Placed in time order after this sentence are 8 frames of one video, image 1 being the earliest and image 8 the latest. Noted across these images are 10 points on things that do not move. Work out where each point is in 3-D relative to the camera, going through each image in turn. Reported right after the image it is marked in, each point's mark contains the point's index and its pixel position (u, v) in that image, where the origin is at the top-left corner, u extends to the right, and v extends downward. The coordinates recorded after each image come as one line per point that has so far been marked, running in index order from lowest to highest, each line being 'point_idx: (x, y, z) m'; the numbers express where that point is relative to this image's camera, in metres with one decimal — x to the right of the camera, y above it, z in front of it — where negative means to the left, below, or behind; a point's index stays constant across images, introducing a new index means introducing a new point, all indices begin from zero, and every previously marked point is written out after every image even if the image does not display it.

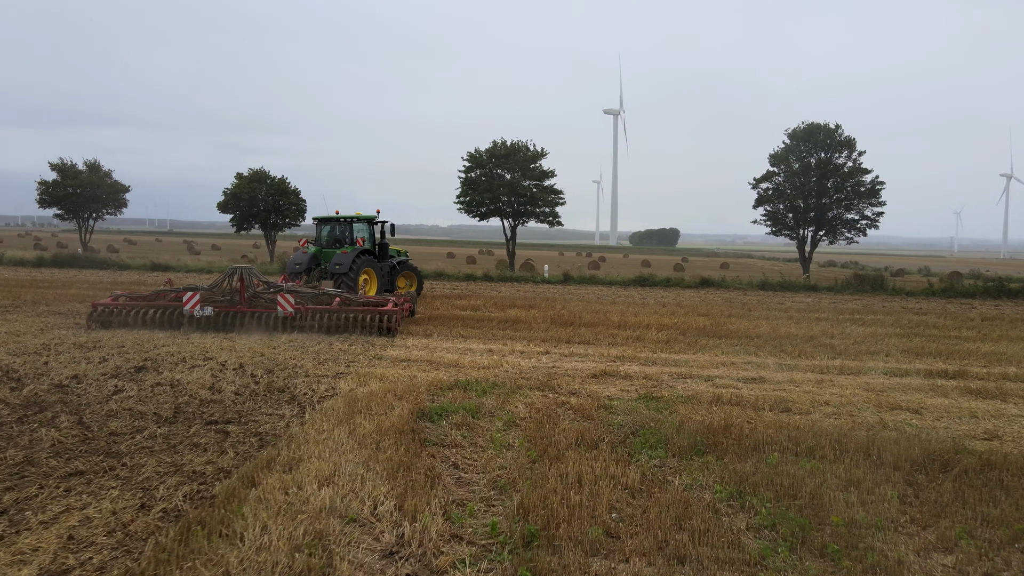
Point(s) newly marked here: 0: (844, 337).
0: (+4.9, -0.7, +10.7) m
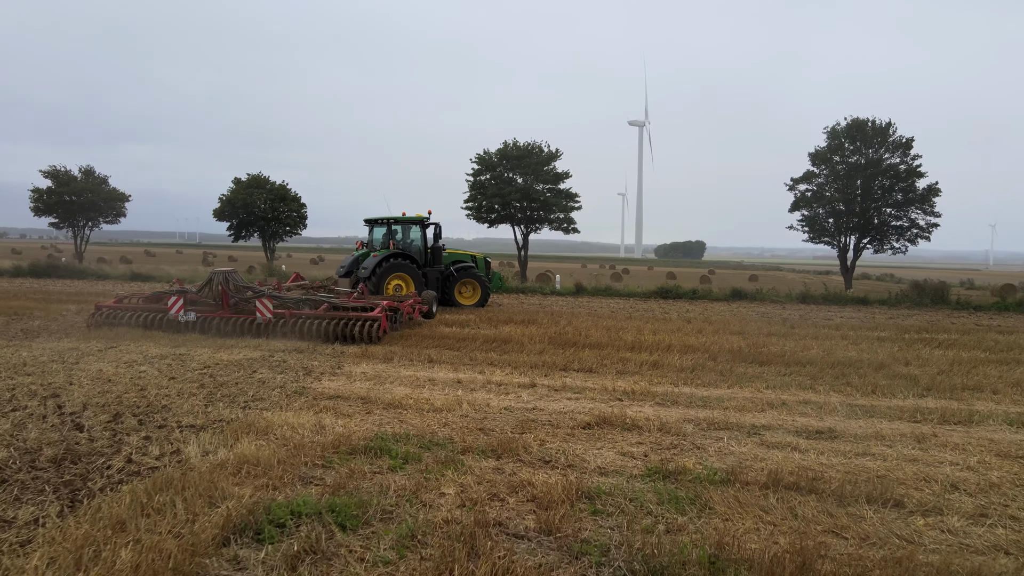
0: (+4.7, -0.9, +8.3) m
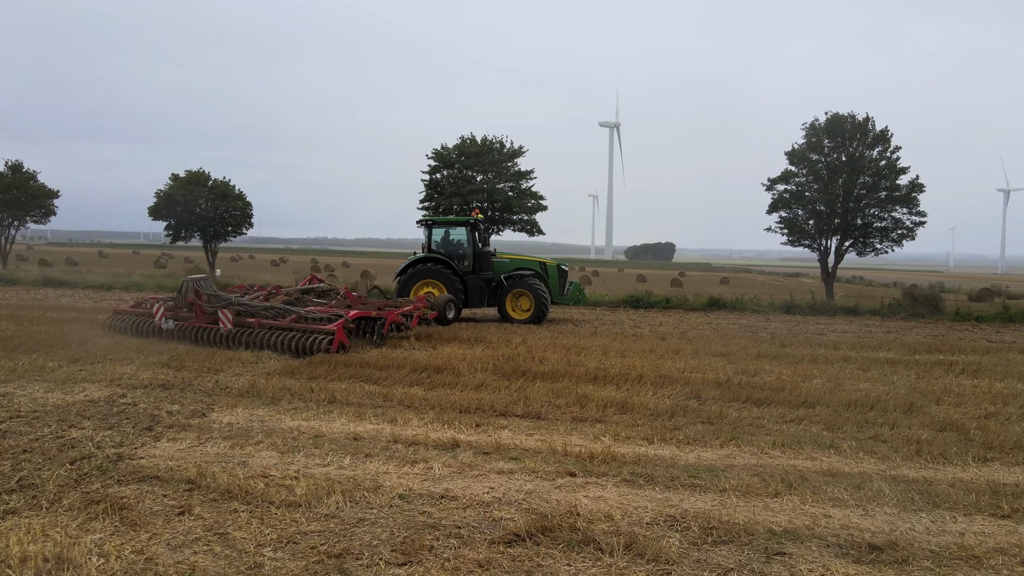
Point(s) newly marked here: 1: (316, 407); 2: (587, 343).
0: (+4.1, -1.0, +6.6) m
1: (-1.6, -1.0, +6.1) m
2: (+1.1, -0.8, +10.2) m
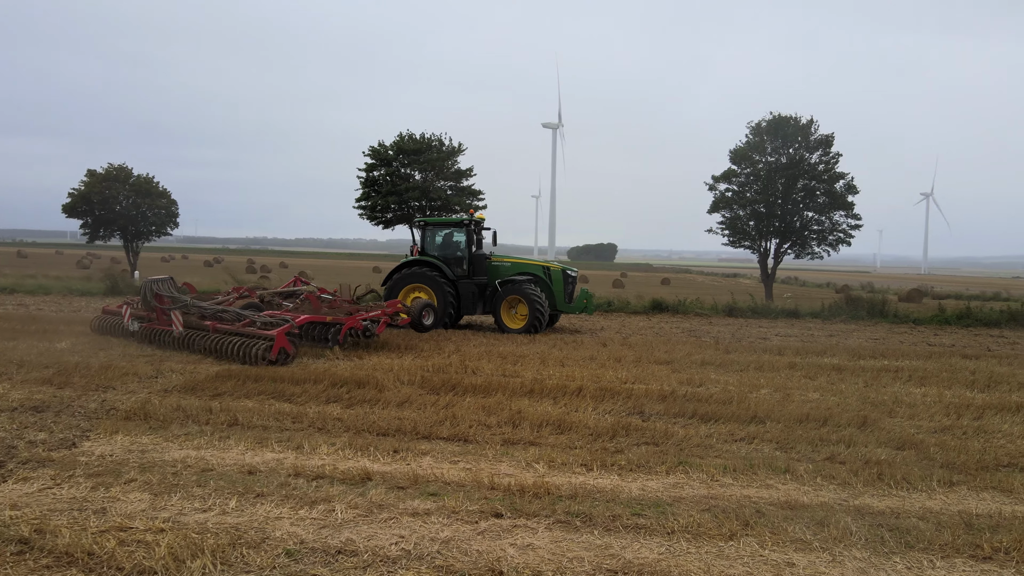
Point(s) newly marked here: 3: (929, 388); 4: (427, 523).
0: (+3.5, -1.1, +6.3) m
1: (-2.2, -1.0, +5.3) m
2: (+0.2, -0.8, +9.6) m
3: (+4.3, -1.0, +7.6) m
4: (-0.4, -1.2, +3.7) m
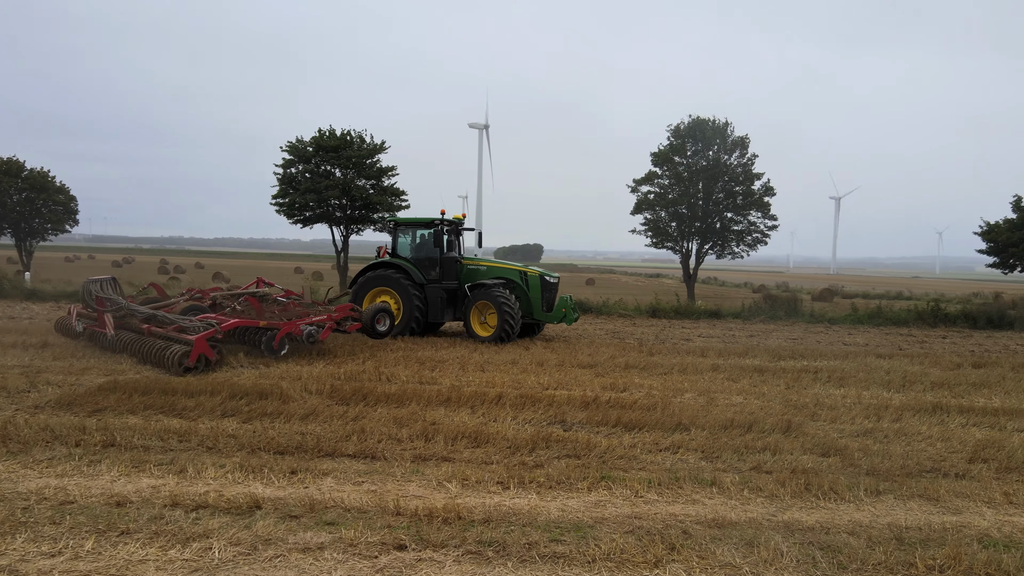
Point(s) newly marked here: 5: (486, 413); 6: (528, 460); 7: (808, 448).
0: (+2.8, -1.1, +6.2) m
1: (-2.8, -1.1, +4.7) m
2: (-0.8, -0.8, +9.2) m
3: (+3.4, -1.0, +7.6) m
4: (-0.8, -1.2, +3.2) m
5: (-0.2, -1.1, +6.2) m
6: (+0.1, -1.1, +4.9) m
7: (+2.1, -1.1, +5.1) m
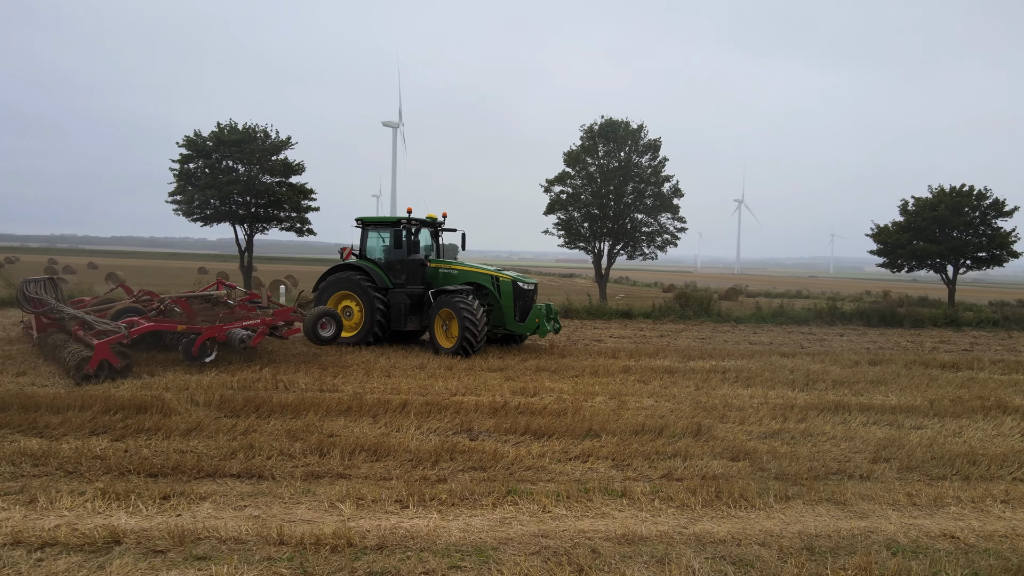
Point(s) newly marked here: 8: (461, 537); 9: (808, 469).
0: (+2.0, -1.1, +6.2) m
1: (-3.3, -1.1, +4.1) m
2: (-1.9, -0.8, +8.8) m
3: (+2.5, -1.0, +7.6) m
4: (-1.3, -1.2, +2.8) m
5: (-1.0, -1.1, +5.9) m
6: (-0.5, -1.1, +4.6) m
7: (+1.4, -1.1, +5.0) m
8: (-0.2, -1.2, +3.5) m
9: (+1.9, -1.1, +4.7) m
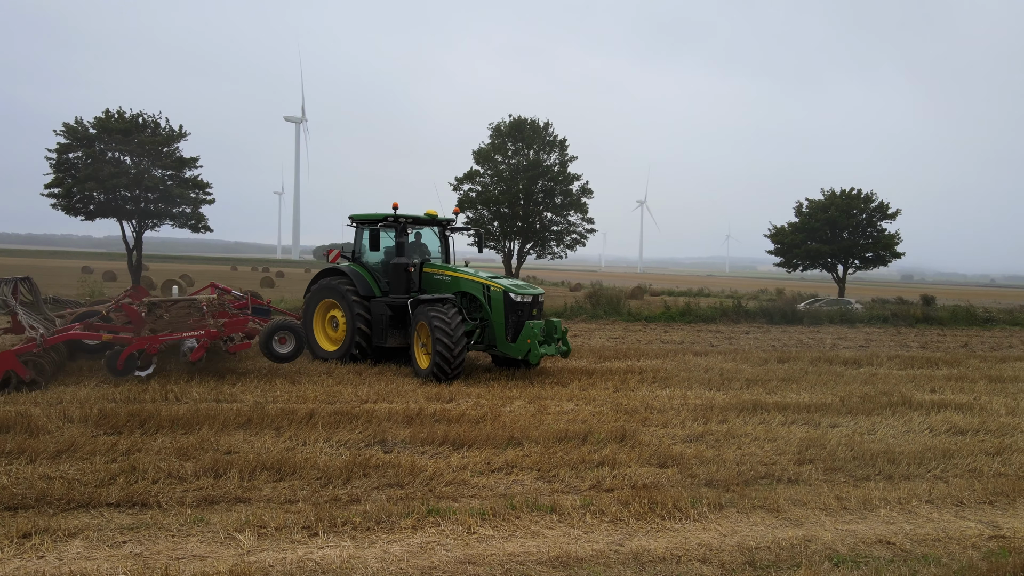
0: (+1.3, -1.1, +6.1) m
1: (-3.7, -1.1, +3.3) m
2: (-2.9, -0.9, +8.1) m
3: (+1.6, -1.0, +7.6) m
4: (-1.5, -1.2, +2.3) m
5: (-1.6, -1.1, +5.4) m
6: (-1.0, -1.2, +4.1) m
7: (+0.9, -1.1, +4.9) m
8: (-0.6, -1.2, +3.2) m
9: (+1.4, -1.1, +4.5) m
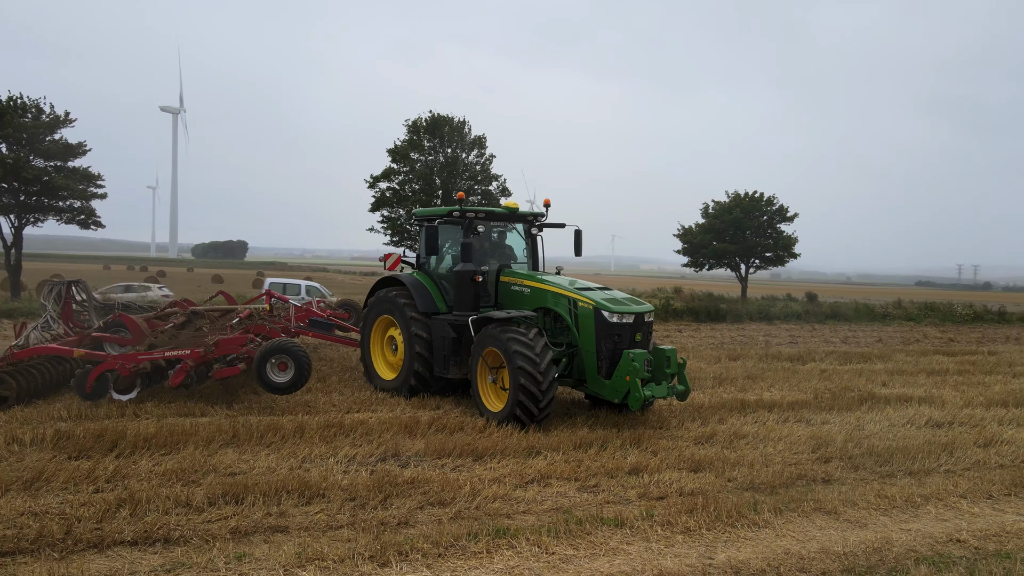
0: (+1.3, -1.1, +6.0) m
1: (-3.2, -1.1, +2.6) m
2: (-3.2, -0.9, +7.5) m
3: (+1.4, -1.0, +7.6) m
4: (-0.9, -1.2, +1.9) m
5: (-1.5, -1.1, +4.9) m
6: (-0.7, -1.2, +3.8) m
7: (+1.1, -1.1, +4.8) m
8: (-0.1, -1.2, +2.9) m
9: (+1.6, -1.2, +4.6) m
